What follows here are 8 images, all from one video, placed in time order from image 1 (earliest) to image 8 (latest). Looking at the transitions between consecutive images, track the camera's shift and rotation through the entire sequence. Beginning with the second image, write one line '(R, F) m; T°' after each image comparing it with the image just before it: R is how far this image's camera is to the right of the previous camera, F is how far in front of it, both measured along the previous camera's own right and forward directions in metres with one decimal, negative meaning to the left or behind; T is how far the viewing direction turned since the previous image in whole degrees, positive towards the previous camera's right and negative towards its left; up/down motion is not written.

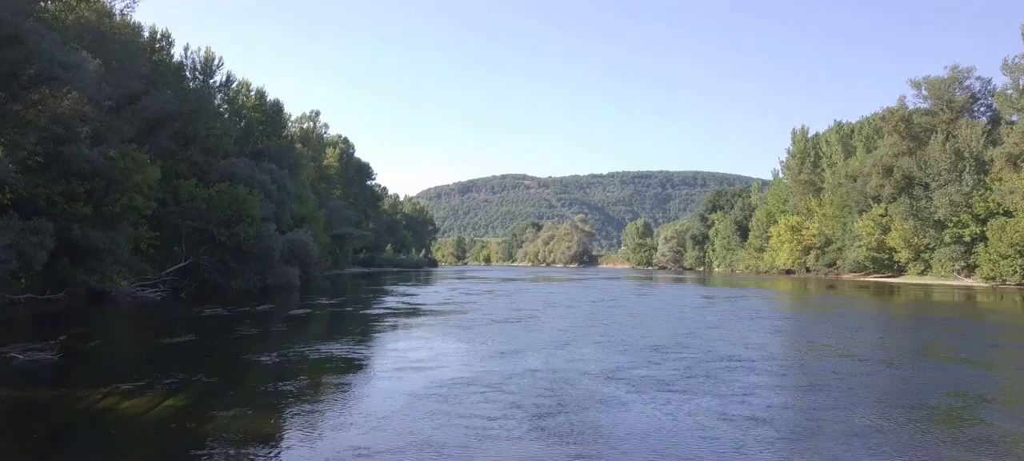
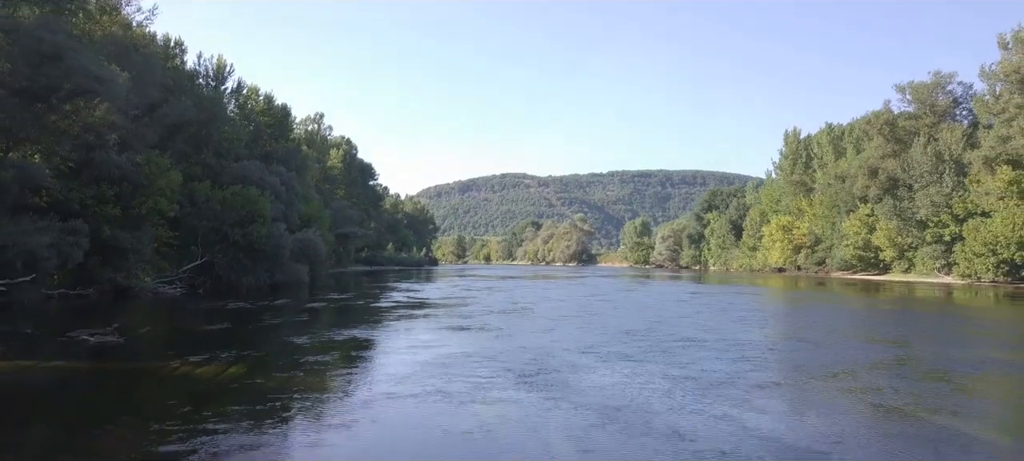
(+0.1, -2.1) m; 0°
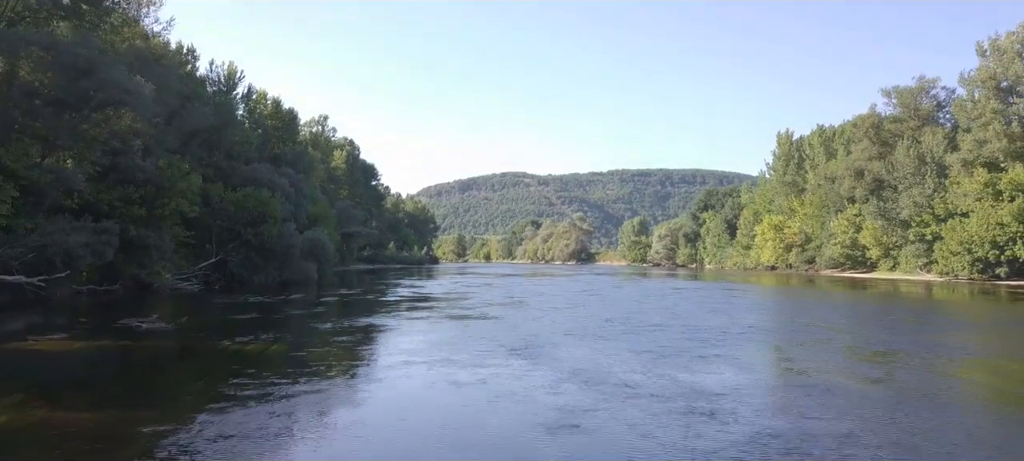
(+0.1, -2.2) m; 0°
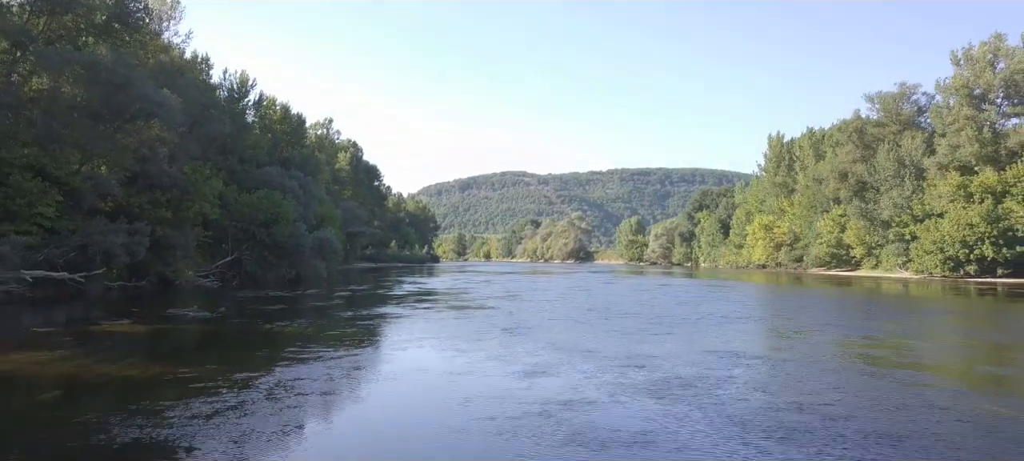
(+0.2, -2.7) m; 0°
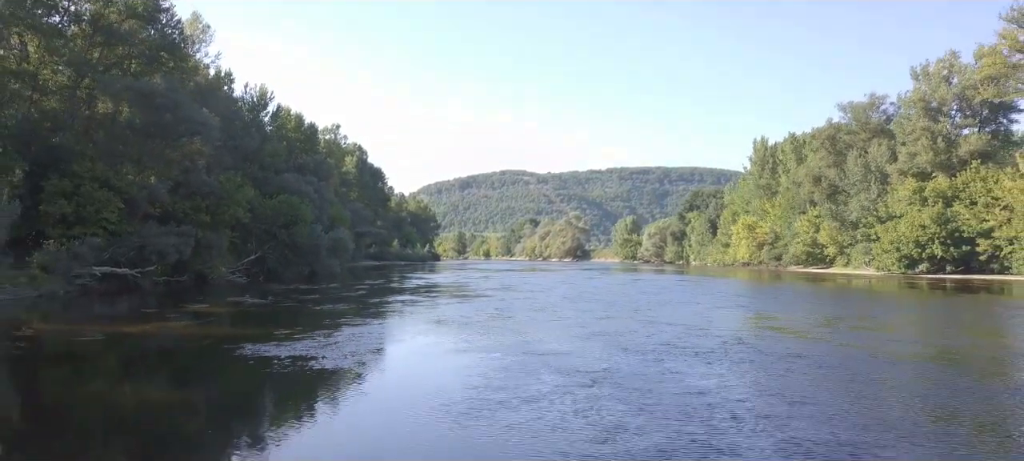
(+0.3, -4.9) m; 0°
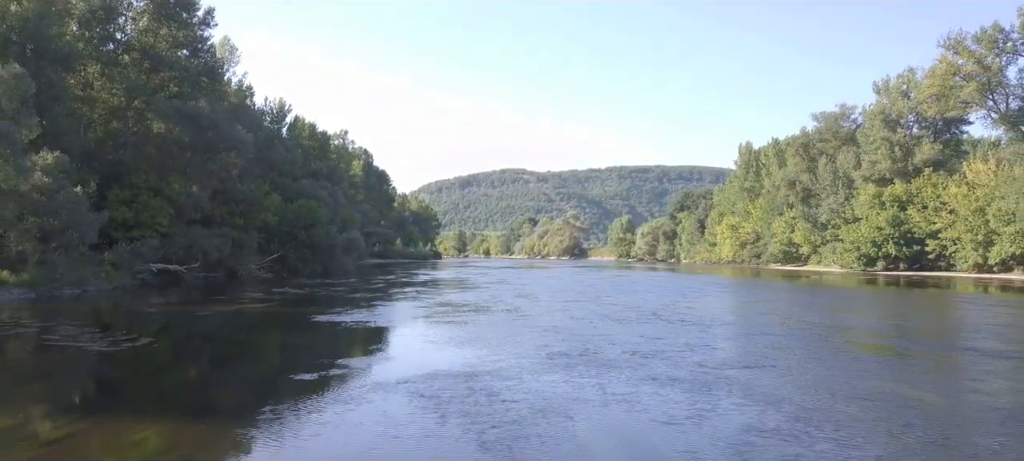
(+0.4, -5.5) m; 0°
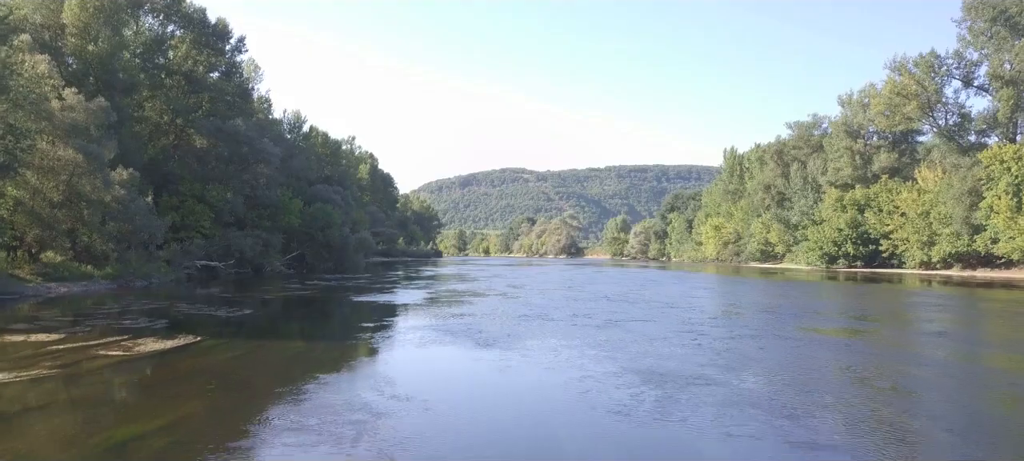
(+0.4, -6.1) m; 0°
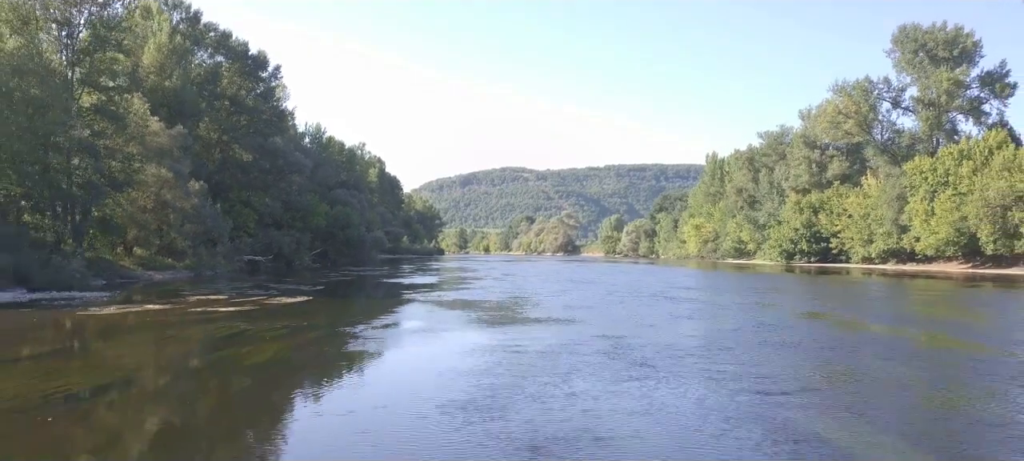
(+0.5, -8.8) m; 0°
